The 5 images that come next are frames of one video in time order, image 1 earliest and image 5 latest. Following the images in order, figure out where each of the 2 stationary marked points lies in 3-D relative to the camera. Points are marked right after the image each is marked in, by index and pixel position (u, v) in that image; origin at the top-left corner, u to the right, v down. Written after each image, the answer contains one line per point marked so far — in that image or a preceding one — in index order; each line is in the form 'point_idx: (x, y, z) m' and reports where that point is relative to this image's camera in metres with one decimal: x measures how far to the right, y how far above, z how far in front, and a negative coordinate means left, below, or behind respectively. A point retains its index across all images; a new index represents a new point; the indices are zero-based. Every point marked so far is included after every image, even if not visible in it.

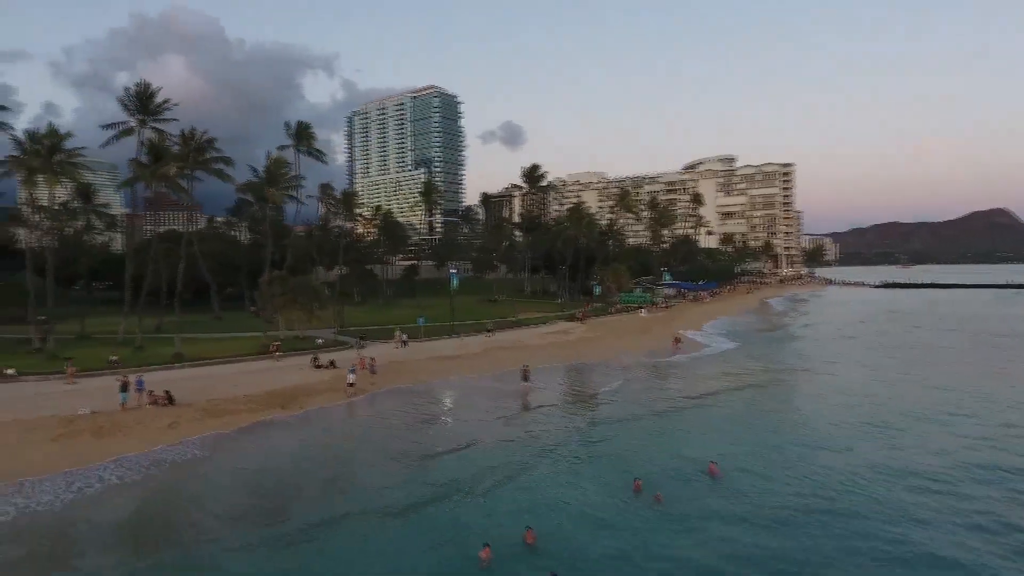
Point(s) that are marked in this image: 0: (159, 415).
0: (-10.6, -3.8, +19.0) m
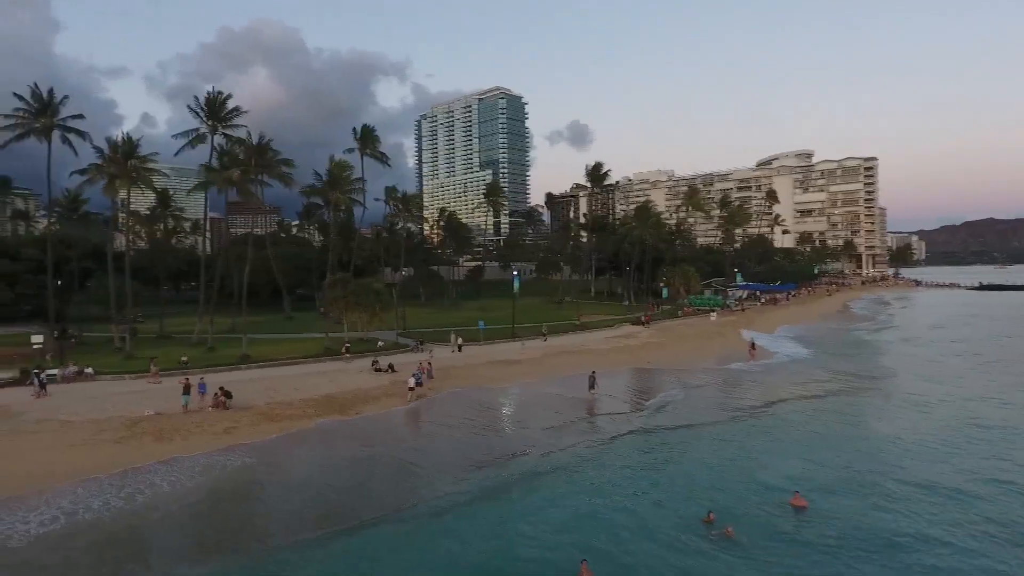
0: (-8.9, -3.9, +19.1) m
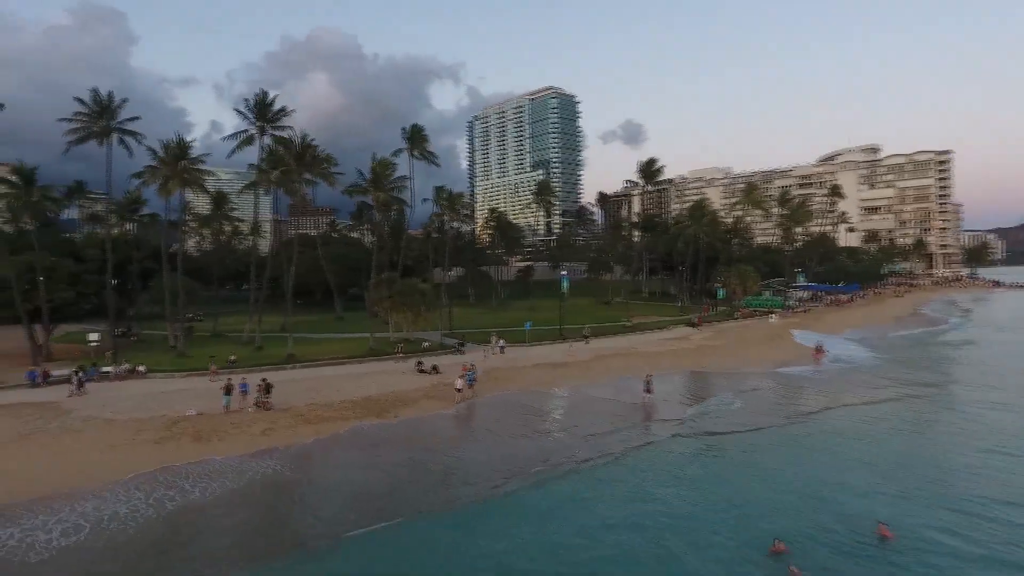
0: (-7.6, -3.9, +18.9) m
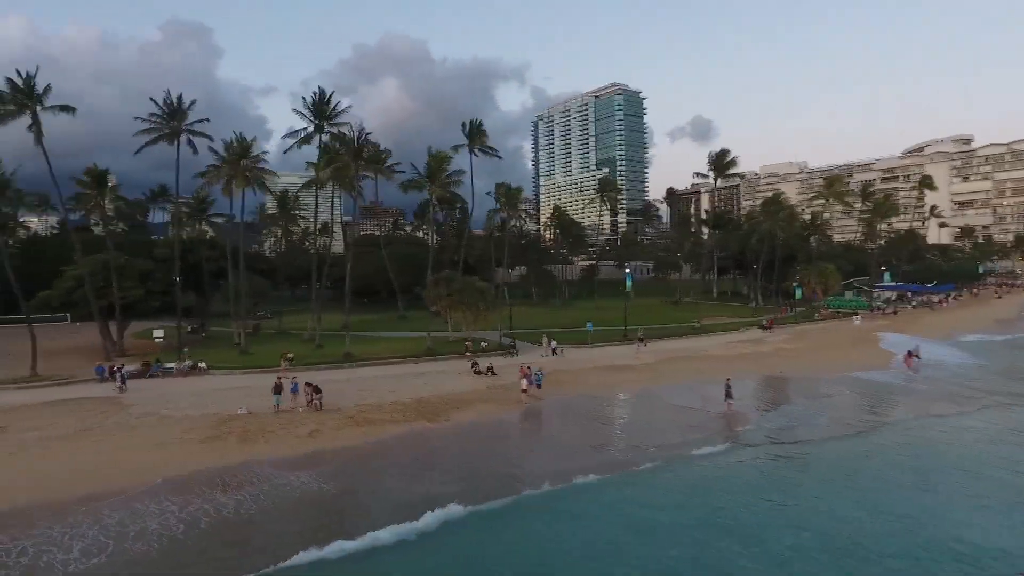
0: (-6.0, -3.8, +18.3) m
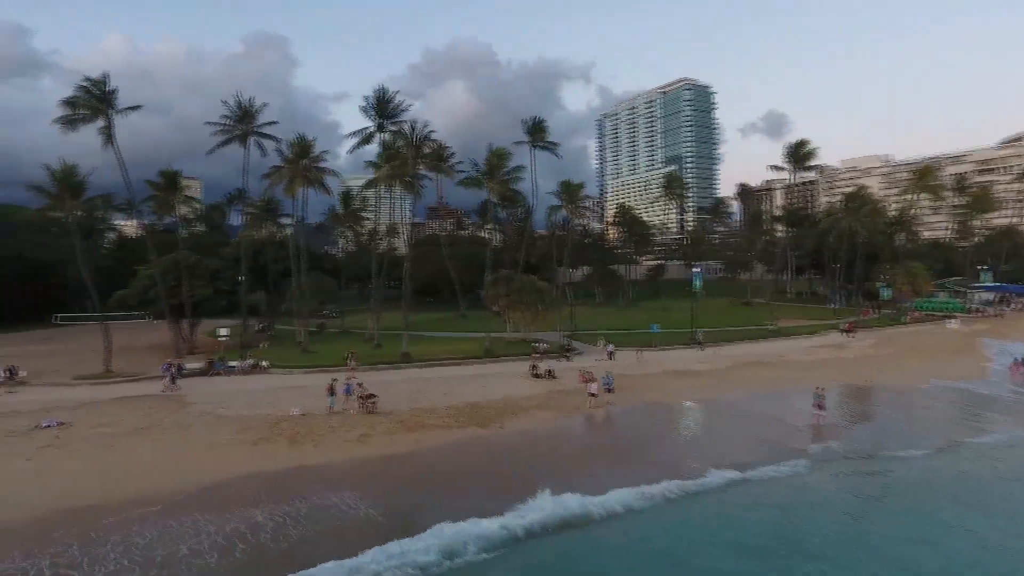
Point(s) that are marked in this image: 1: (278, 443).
0: (-4.3, -3.8, +17.9) m
1: (-6.0, -4.0, +16.4) m
